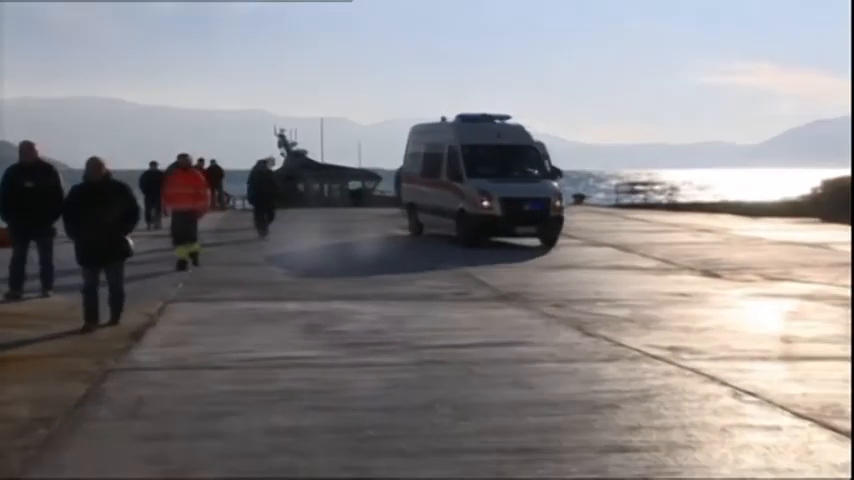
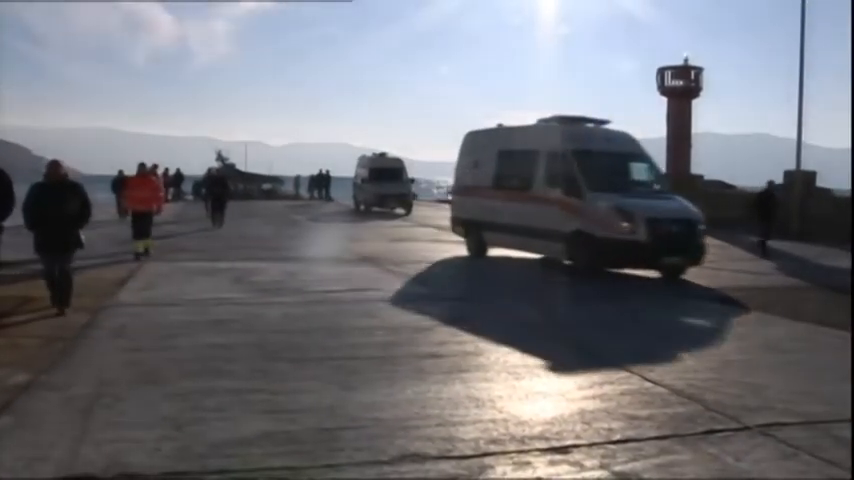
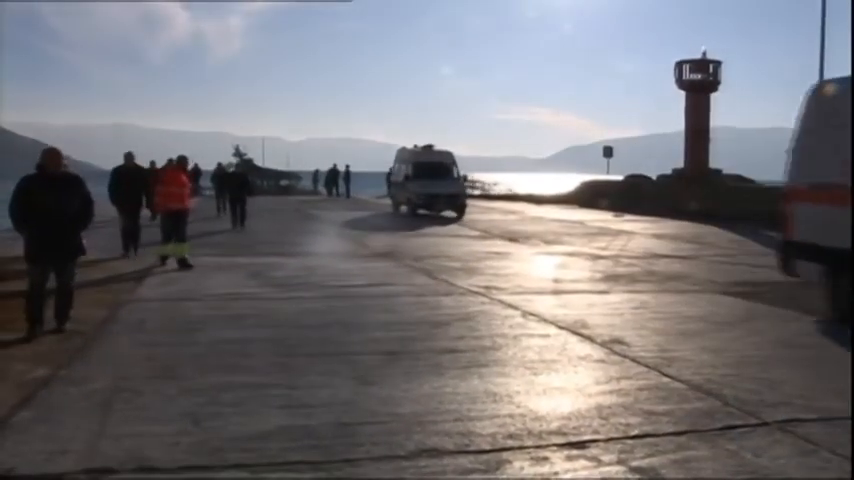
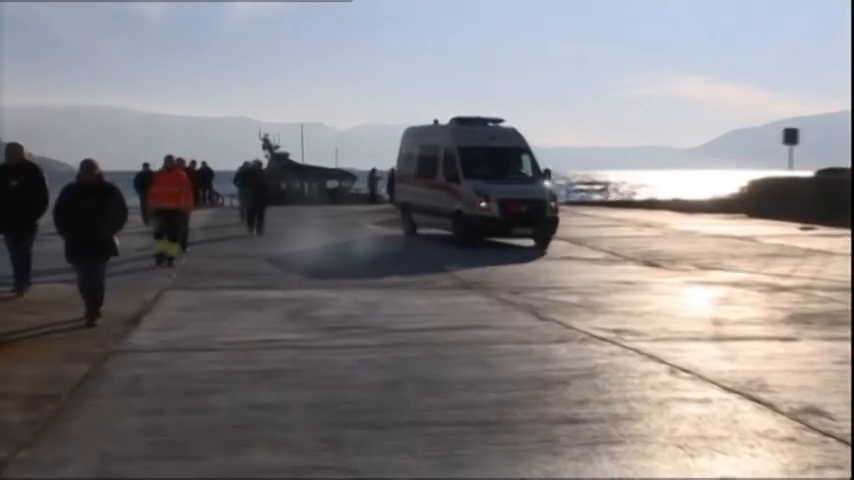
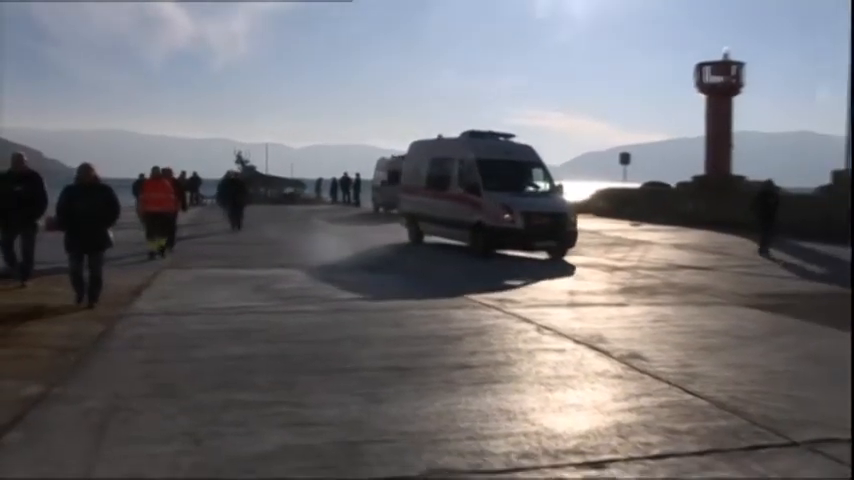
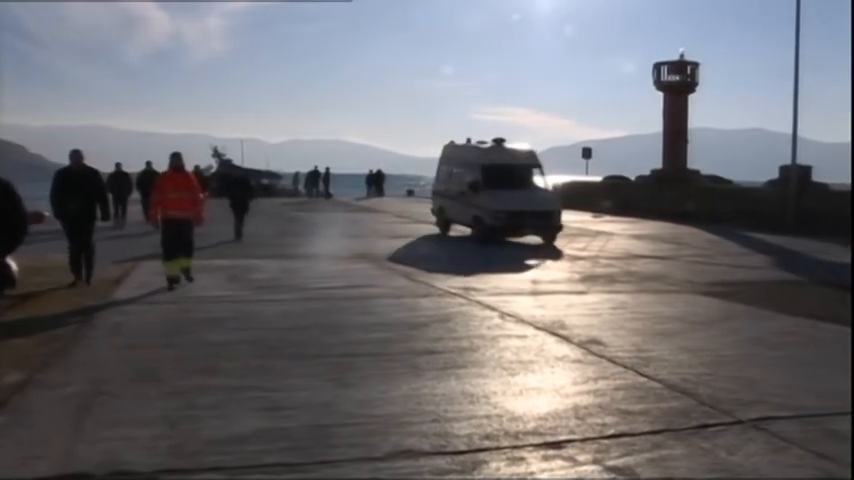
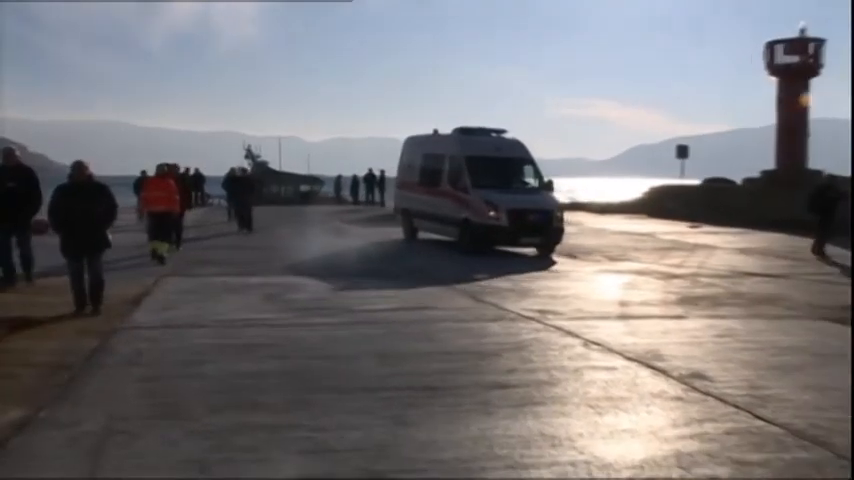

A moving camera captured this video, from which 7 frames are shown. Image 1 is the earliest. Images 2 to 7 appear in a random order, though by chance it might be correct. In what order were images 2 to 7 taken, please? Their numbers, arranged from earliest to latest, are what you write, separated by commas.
4, 7, 5, 2, 3, 6
